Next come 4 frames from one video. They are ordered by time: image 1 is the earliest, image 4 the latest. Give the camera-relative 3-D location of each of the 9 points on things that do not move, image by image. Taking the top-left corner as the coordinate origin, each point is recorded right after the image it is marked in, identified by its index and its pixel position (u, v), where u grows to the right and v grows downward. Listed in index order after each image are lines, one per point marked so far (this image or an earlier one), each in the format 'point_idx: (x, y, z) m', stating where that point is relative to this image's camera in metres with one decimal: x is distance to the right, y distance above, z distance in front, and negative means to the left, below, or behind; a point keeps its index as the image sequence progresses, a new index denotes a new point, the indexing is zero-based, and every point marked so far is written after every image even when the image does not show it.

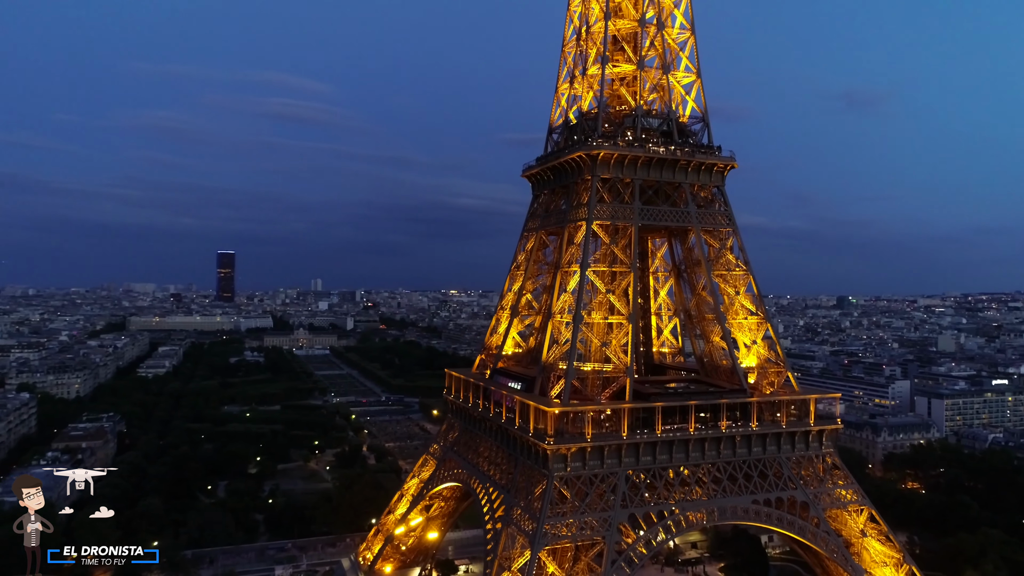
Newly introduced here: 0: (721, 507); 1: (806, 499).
0: (+4.1, -4.3, +13.9) m
1: (+6.0, -4.3, +14.6) m
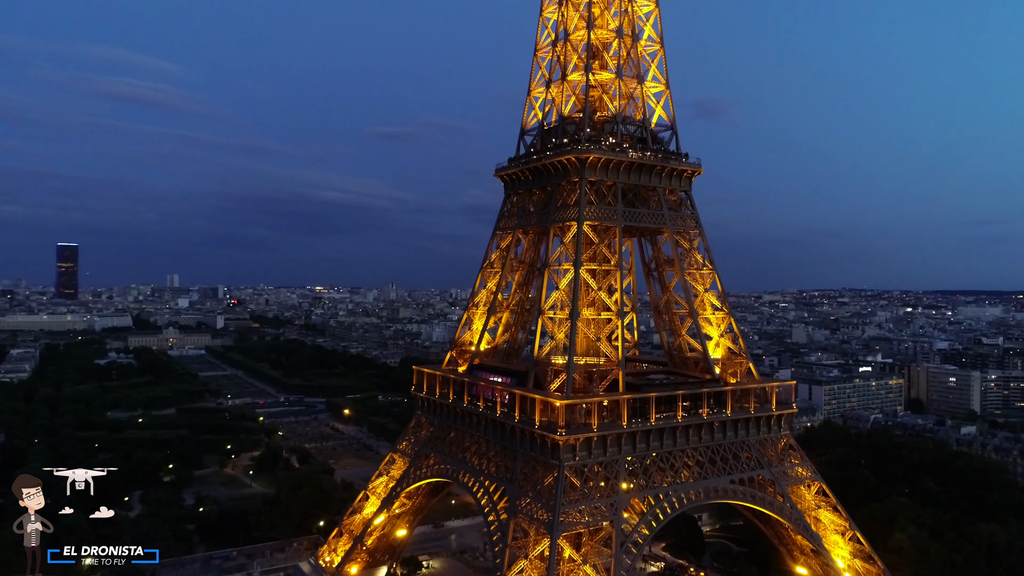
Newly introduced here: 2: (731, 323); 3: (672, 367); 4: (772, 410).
0: (+4.1, -4.2, +15.0) m
1: (+5.9, -4.2, +16.1) m
2: (+5.3, -0.8, +17.3) m
3: (+4.1, -2.0, +18.3) m
4: (+6.0, -2.8, +16.5) m
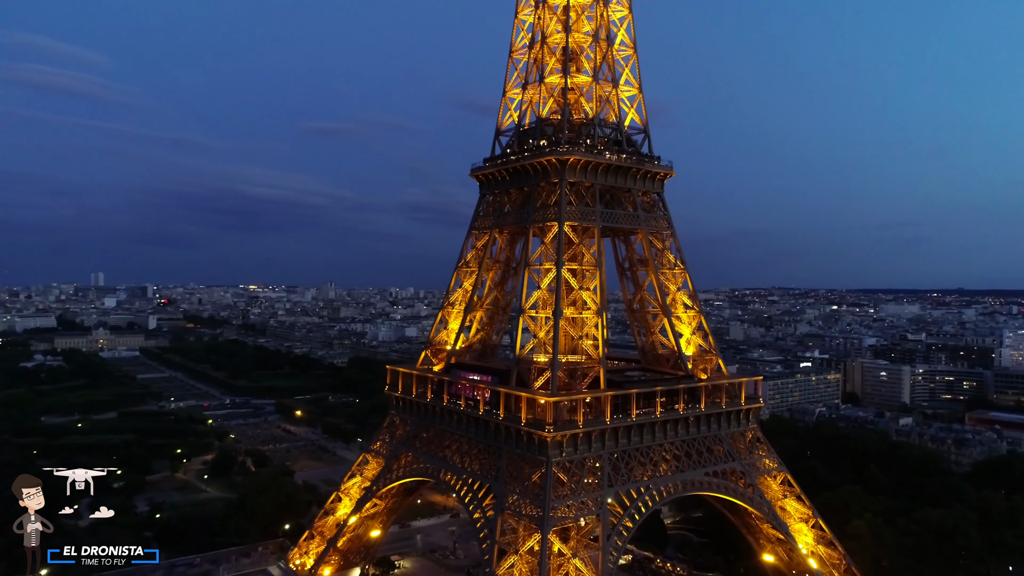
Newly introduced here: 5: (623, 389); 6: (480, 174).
0: (+3.7, -4.2, +15.5) m
1: (+5.4, -4.2, +16.8) m
2: (+4.8, -0.8, +17.9) m
3: (+3.4, -2.0, +18.7) m
4: (+5.5, -2.8, +17.1) m
5: (+2.4, -2.2, +15.2) m
6: (-0.8, +3.0, +18.5) m
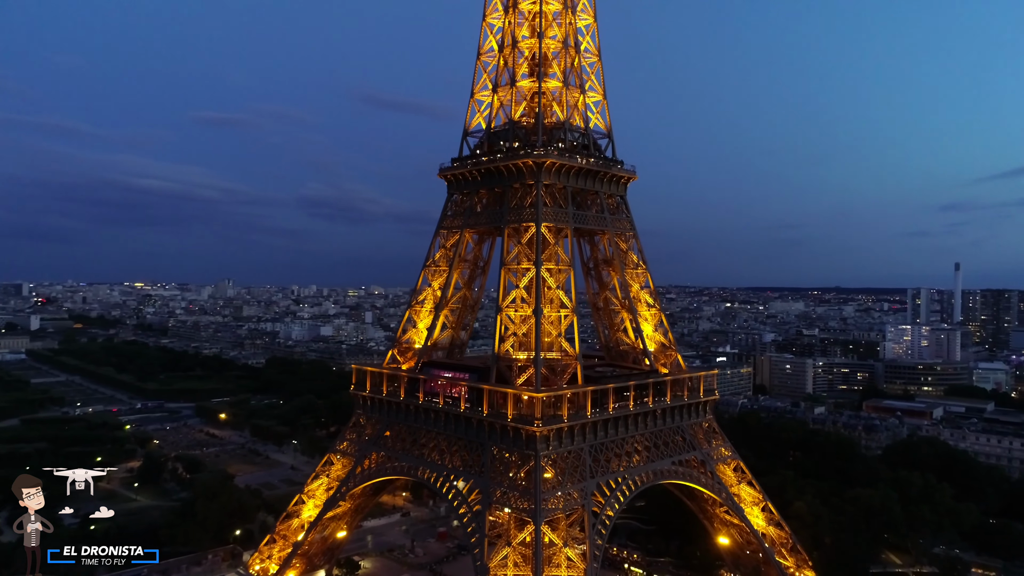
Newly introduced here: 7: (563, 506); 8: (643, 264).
0: (+3.2, -4.2, +16.4) m
1: (+4.7, -4.2, +17.8) m
2: (+4.0, -0.8, +18.8) m
3: (+2.5, -2.0, +19.5) m
4: (+4.8, -2.8, +18.2) m
5: (+1.9, -2.1, +15.8) m
6: (-1.7, +3.0, +18.7) m
7: (+1.0, -4.3, +14.0) m
8: (+3.4, +0.6, +18.7) m
